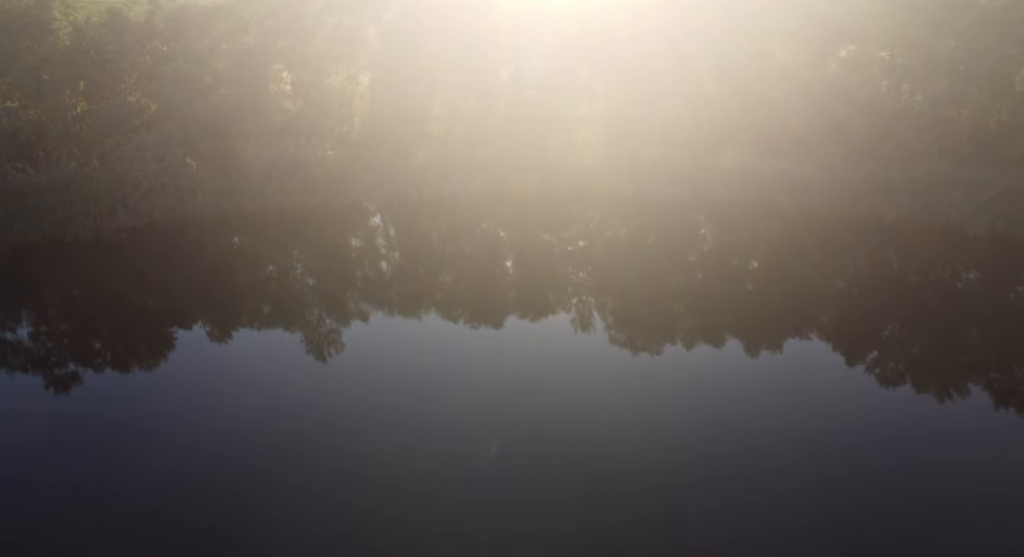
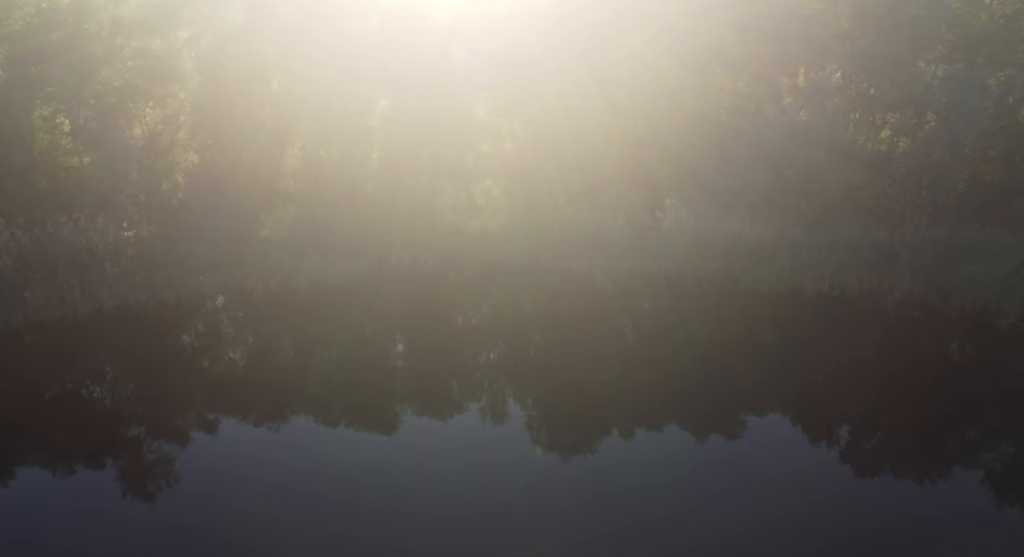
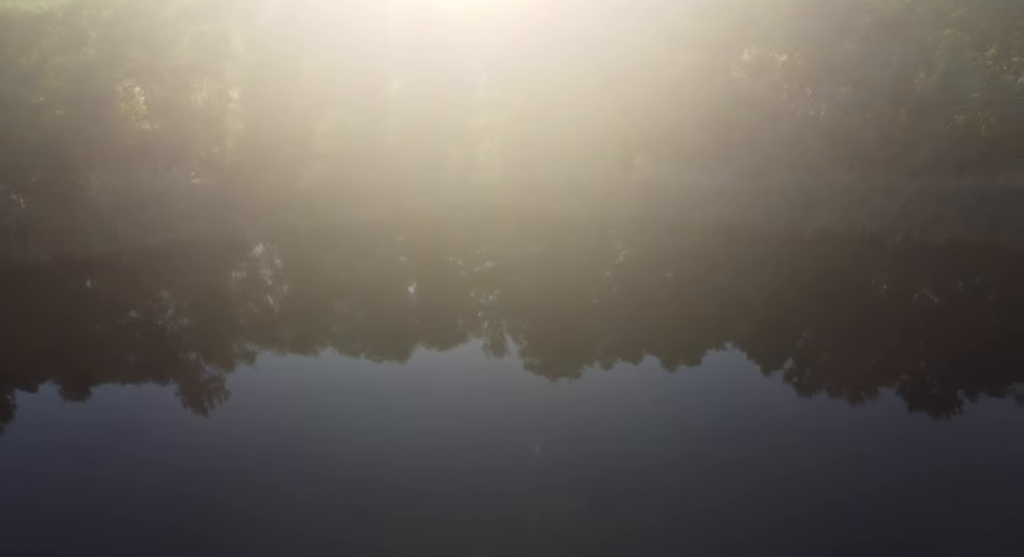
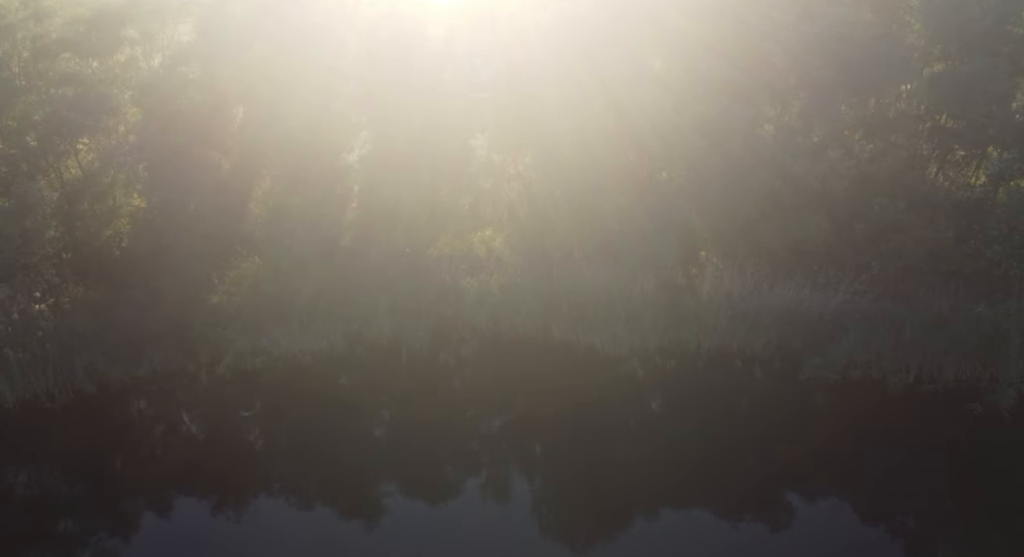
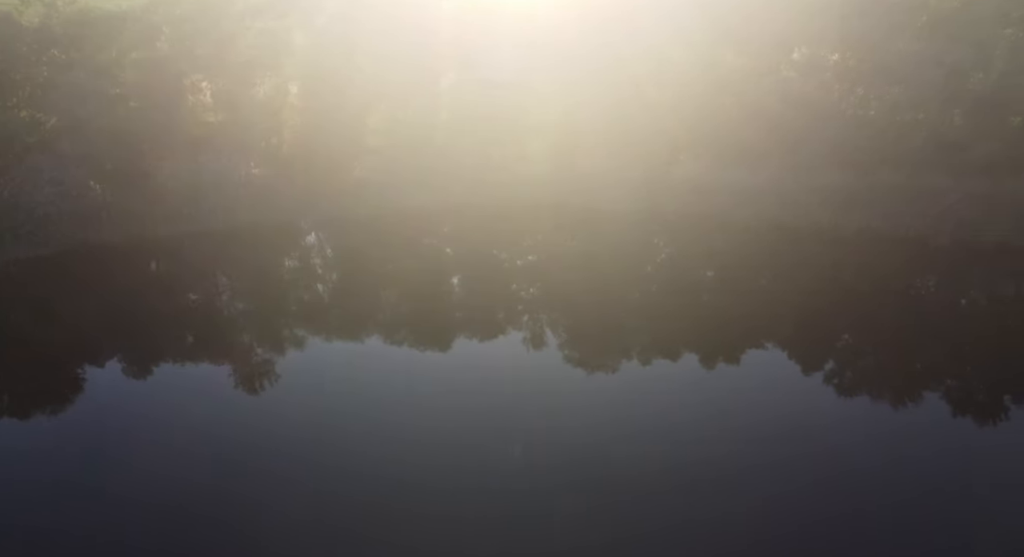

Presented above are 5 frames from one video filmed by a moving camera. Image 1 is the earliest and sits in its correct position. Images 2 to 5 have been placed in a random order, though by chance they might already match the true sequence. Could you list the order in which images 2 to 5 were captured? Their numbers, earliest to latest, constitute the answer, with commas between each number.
5, 3, 2, 4
